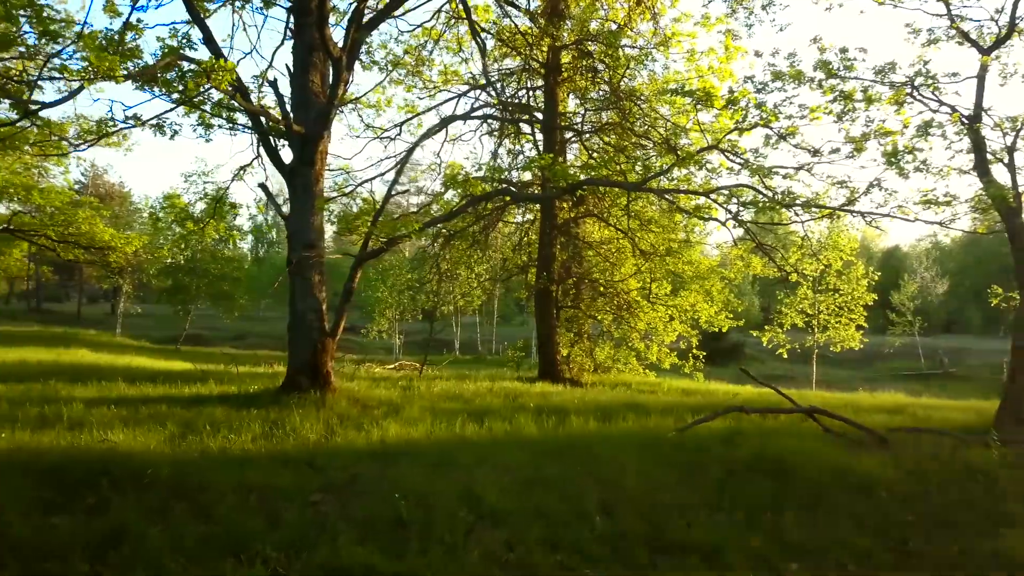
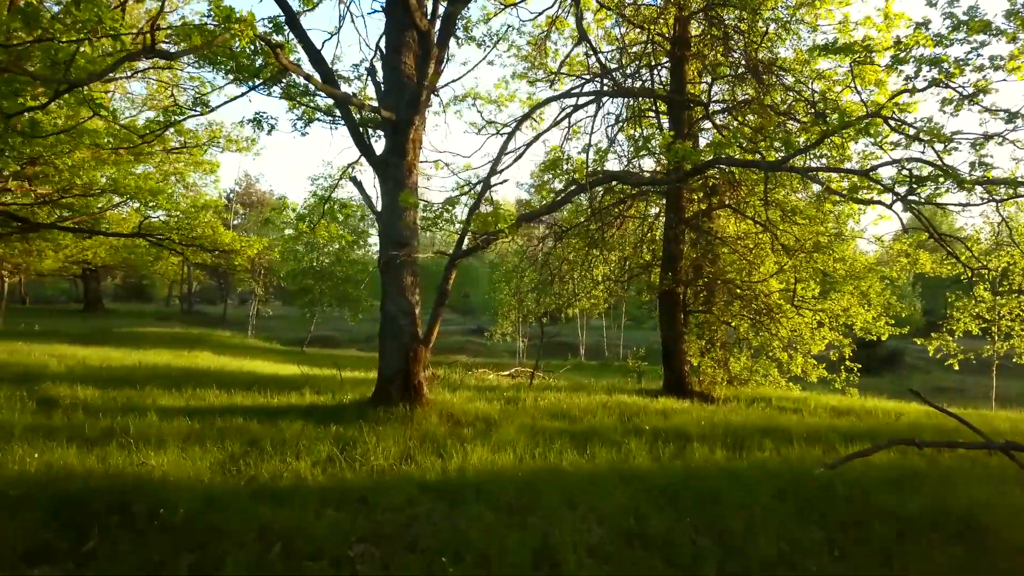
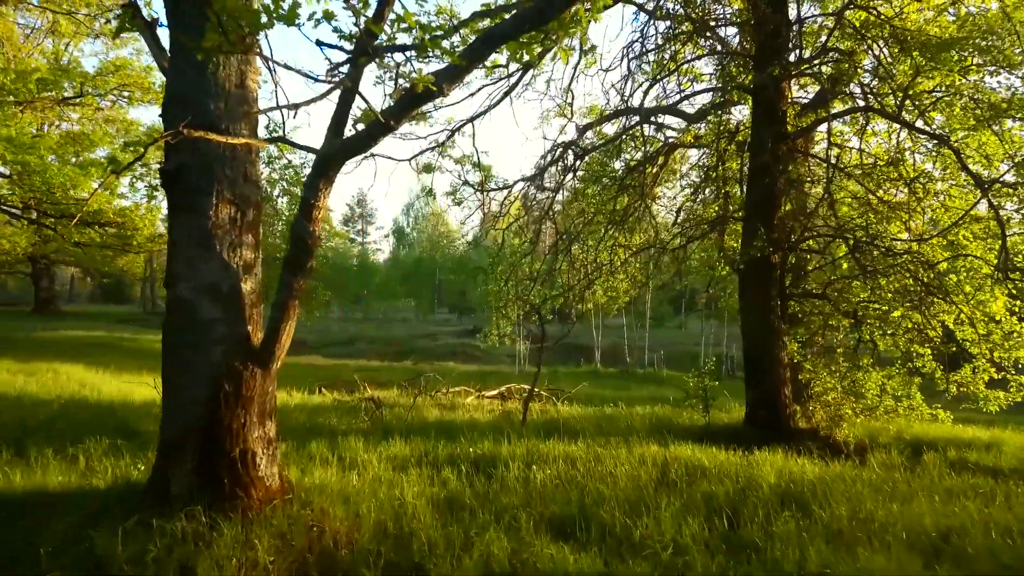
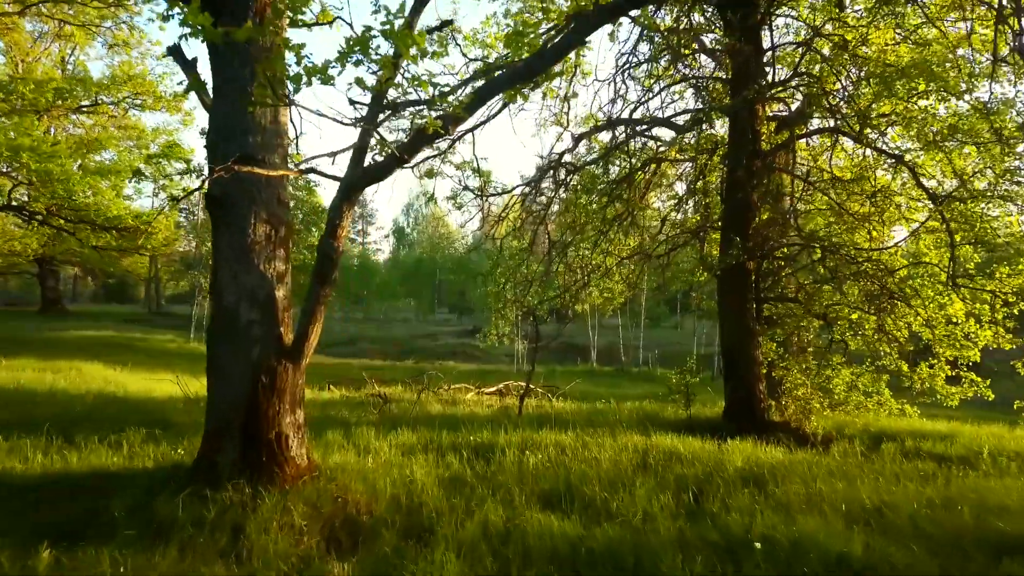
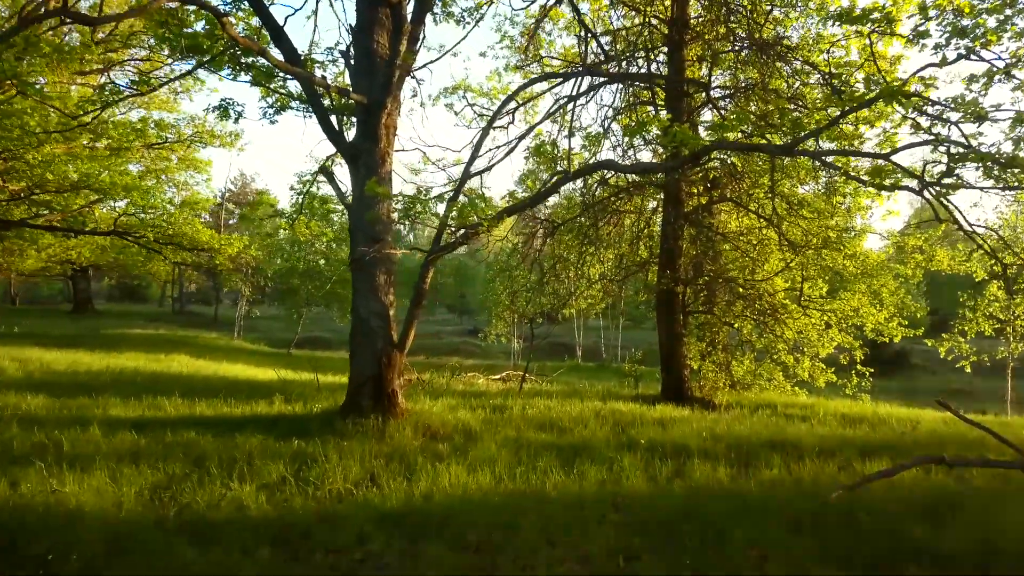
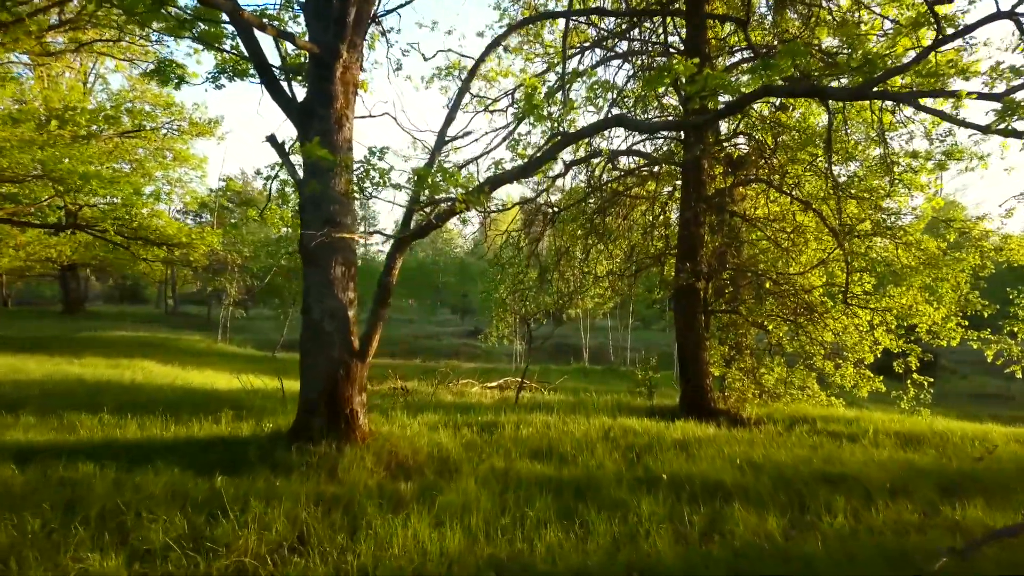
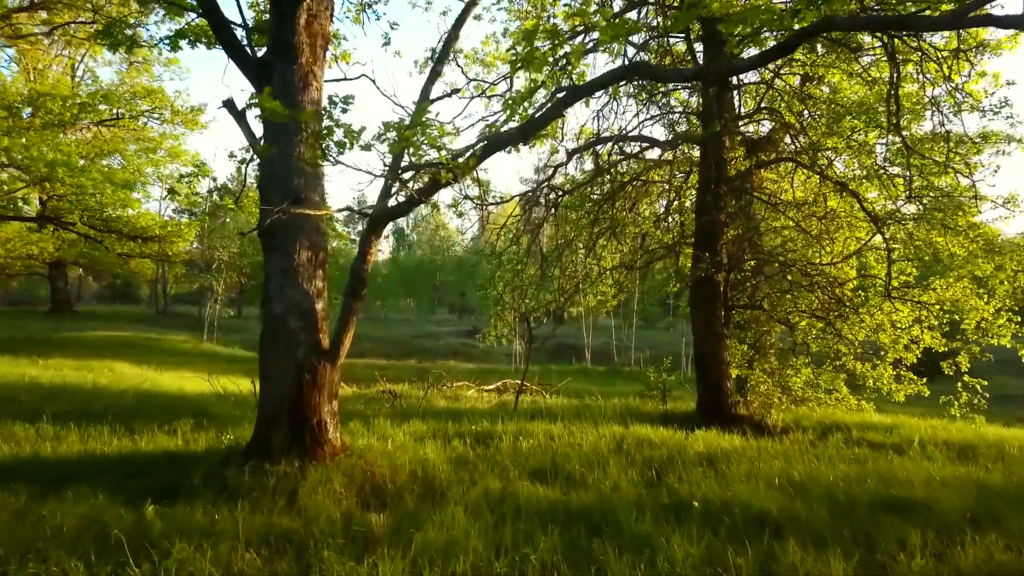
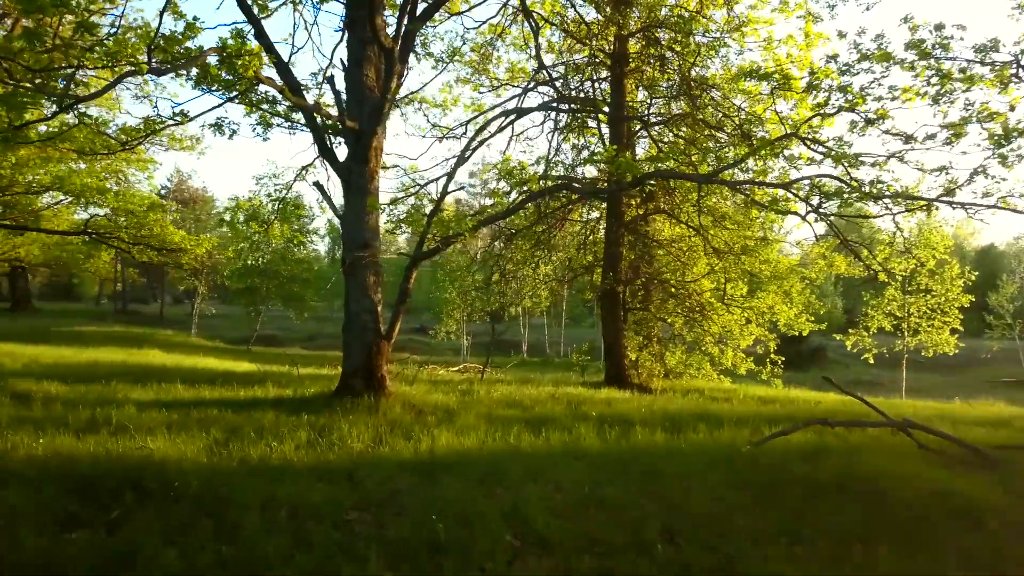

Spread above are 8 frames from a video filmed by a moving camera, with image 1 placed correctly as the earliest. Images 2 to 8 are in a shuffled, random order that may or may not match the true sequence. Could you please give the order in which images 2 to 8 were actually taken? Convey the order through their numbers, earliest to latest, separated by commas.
8, 2, 5, 6, 7, 4, 3
